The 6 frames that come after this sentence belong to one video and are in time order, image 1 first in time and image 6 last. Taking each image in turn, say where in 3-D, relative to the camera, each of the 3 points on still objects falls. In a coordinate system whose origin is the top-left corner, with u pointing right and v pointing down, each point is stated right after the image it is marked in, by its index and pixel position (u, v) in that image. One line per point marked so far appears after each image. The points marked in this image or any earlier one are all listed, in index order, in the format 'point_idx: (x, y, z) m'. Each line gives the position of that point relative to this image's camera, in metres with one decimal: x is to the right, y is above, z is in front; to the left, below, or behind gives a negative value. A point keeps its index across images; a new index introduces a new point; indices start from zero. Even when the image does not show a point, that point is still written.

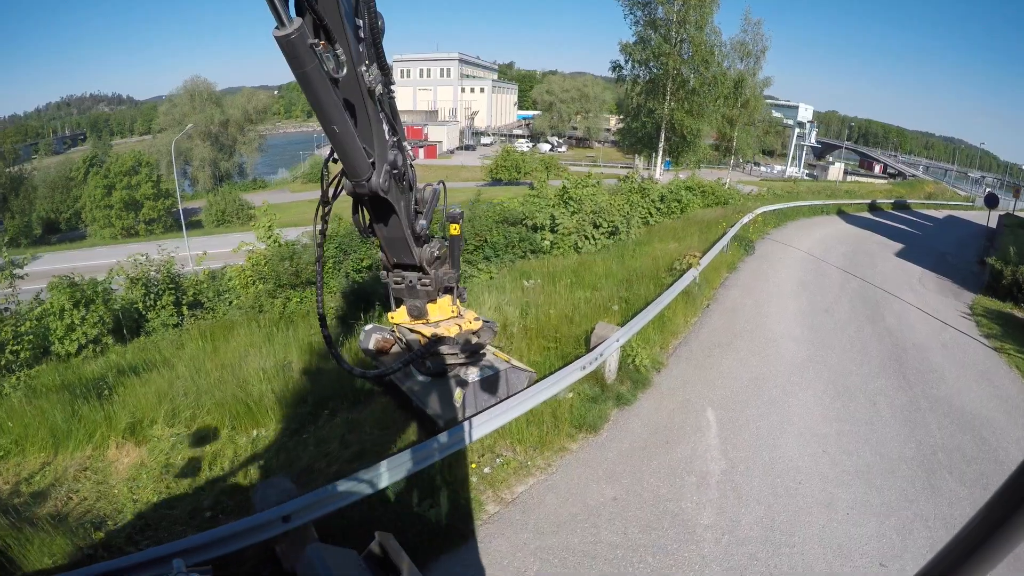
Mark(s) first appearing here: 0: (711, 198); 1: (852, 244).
0: (+6.5, +3.0, +19.5) m
1: (+8.6, +1.2, +15.3) m
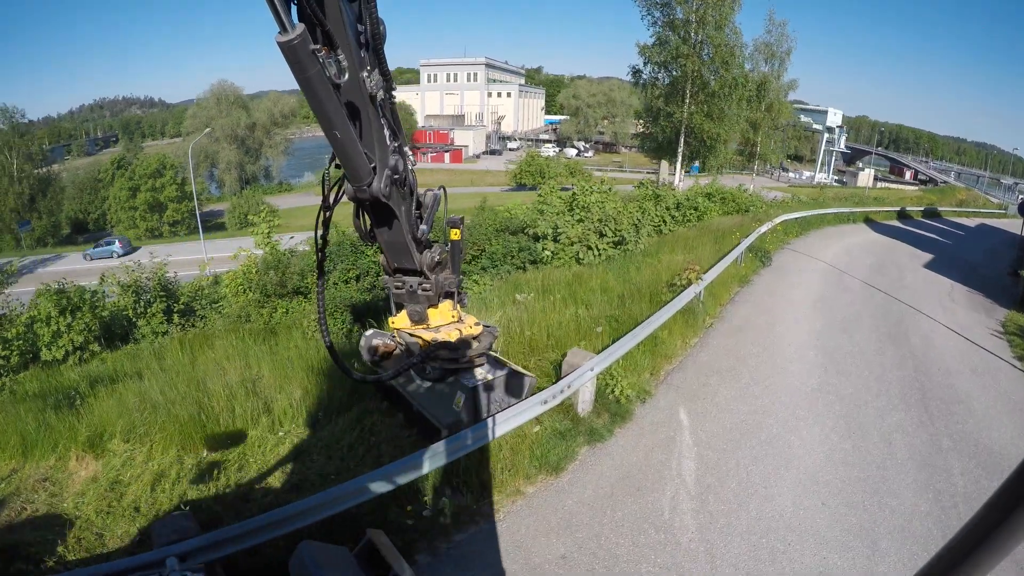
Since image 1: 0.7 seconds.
0: (+6.8, +2.6, +18.7) m
1: (+8.7, +0.8, +14.4) m
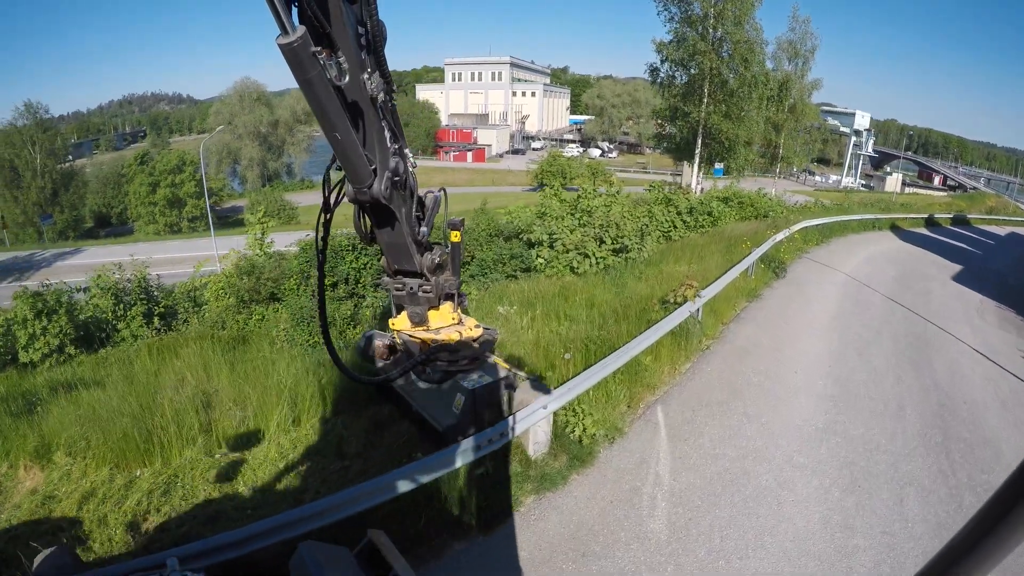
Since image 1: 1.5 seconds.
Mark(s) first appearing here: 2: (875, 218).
0: (+7.0, +2.3, +17.8) m
1: (+8.7, +0.5, +13.4) m
2: (+11.5, +2.3, +19.2) m
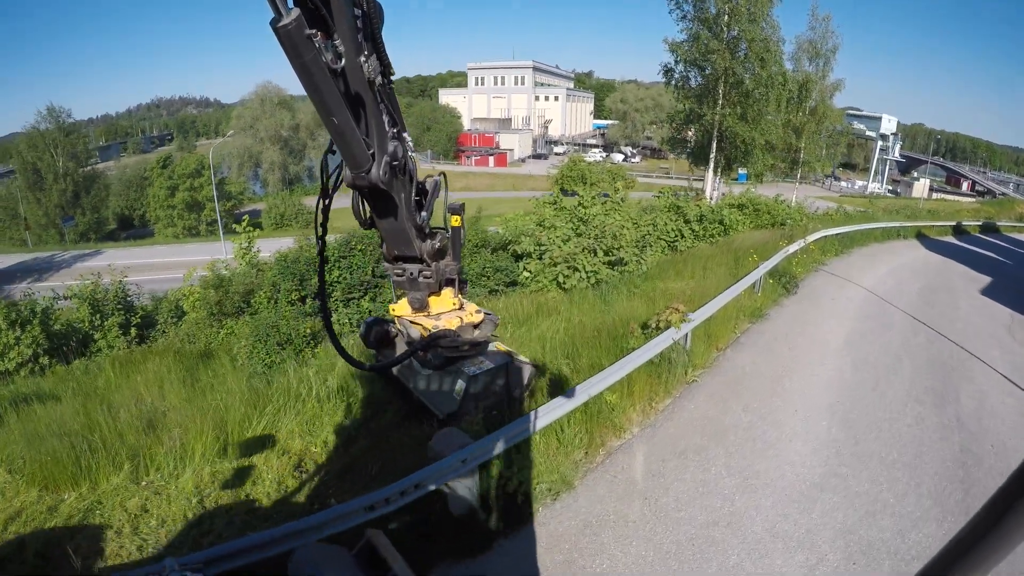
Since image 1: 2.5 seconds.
0: (+7.0, +2.0, +16.8) m
1: (+8.5, +0.2, +12.4) m
2: (+11.6, +1.9, +18.1) m
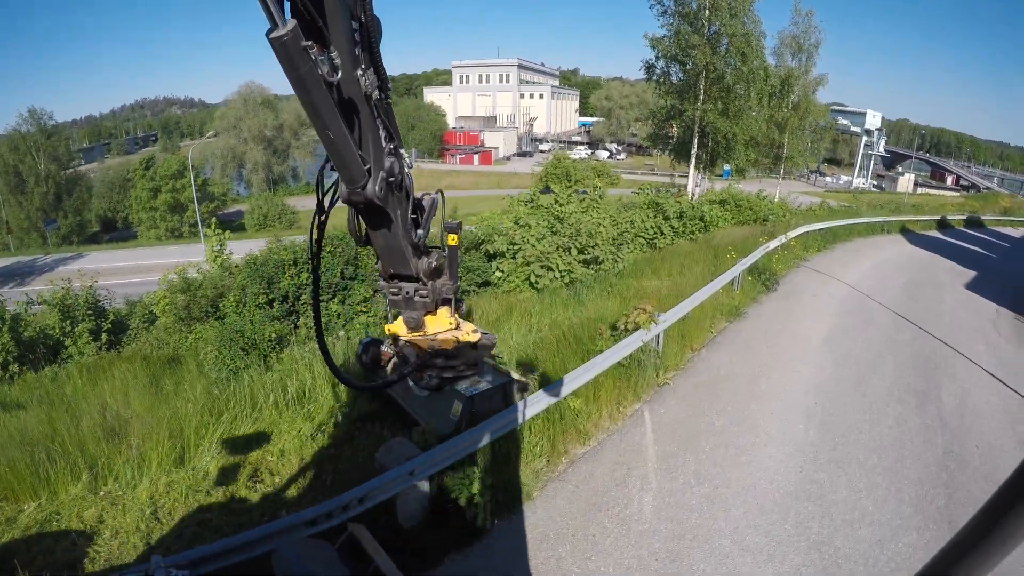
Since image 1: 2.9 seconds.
0: (+6.5, +2.1, +16.7) m
1: (+8.1, +0.3, +12.3) m
2: (+11.1, +2.0, +18.1) m
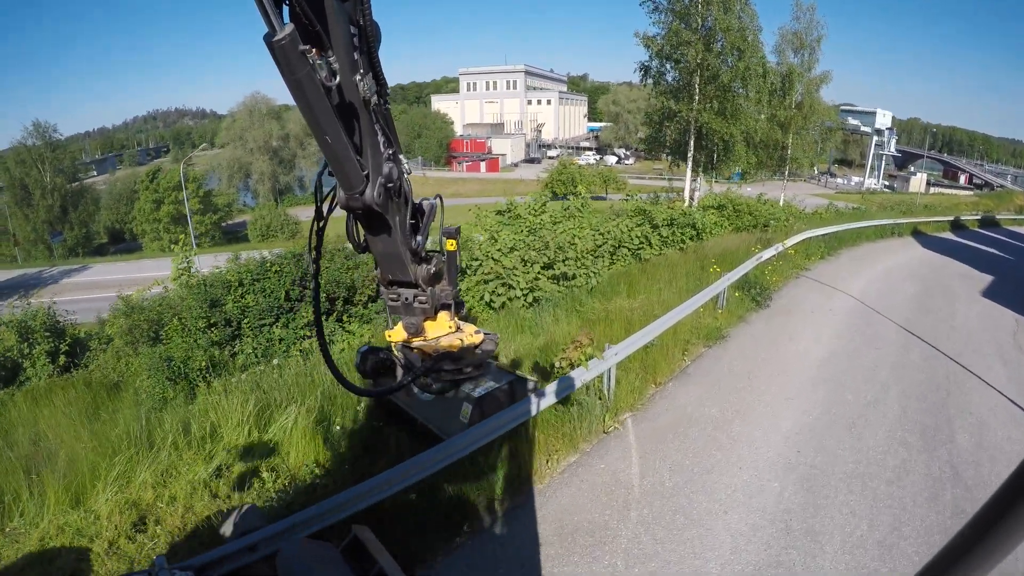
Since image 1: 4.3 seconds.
0: (+6.2, +1.8, +15.9) m
1: (+7.7, +0.1, +11.4) m
2: (+10.8, +1.8, +17.1) m
